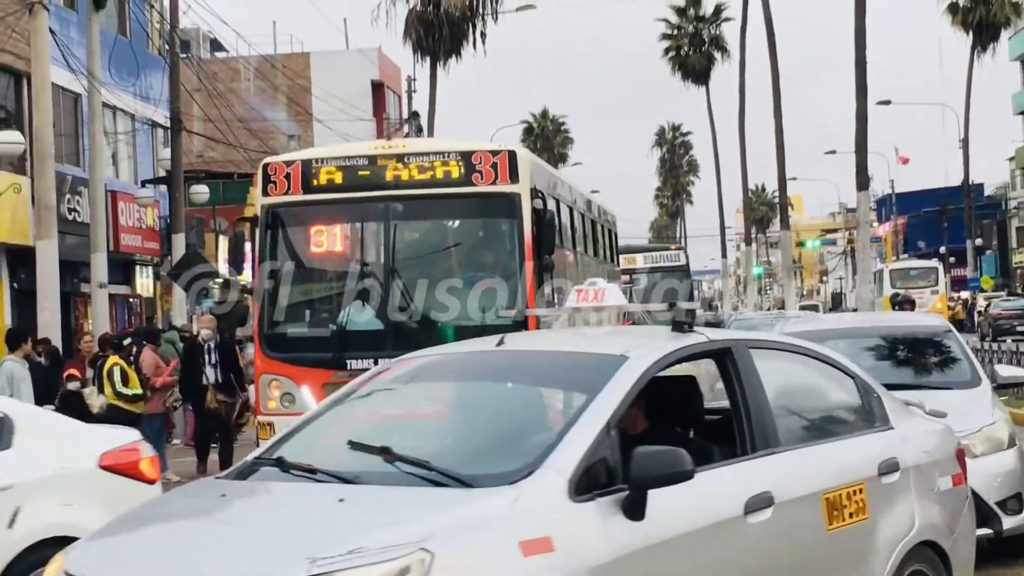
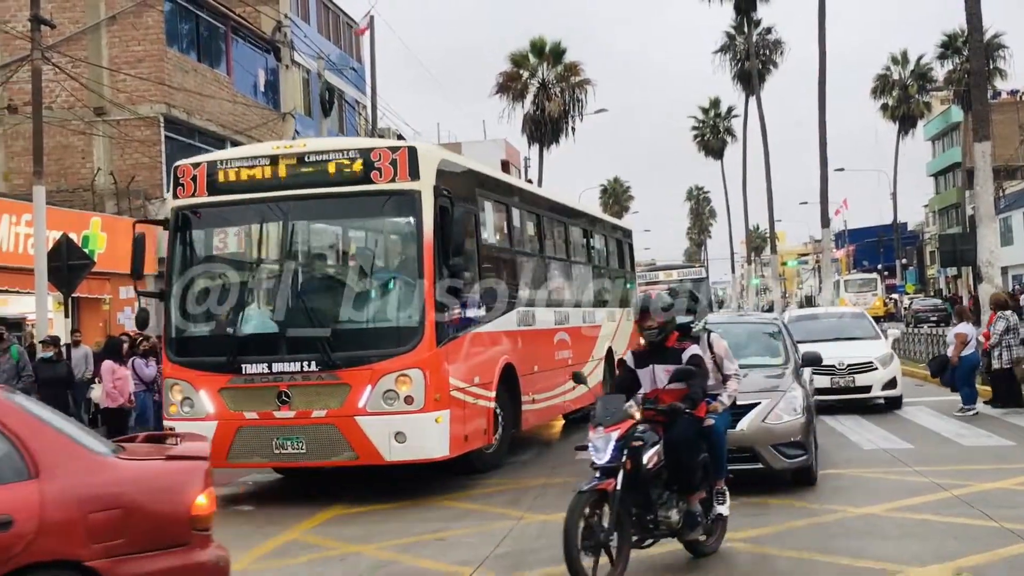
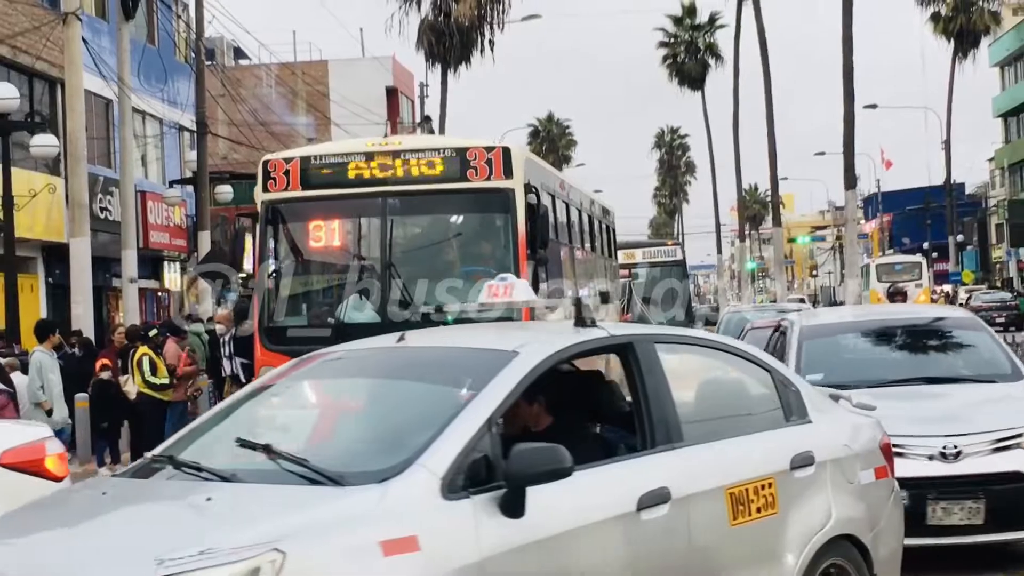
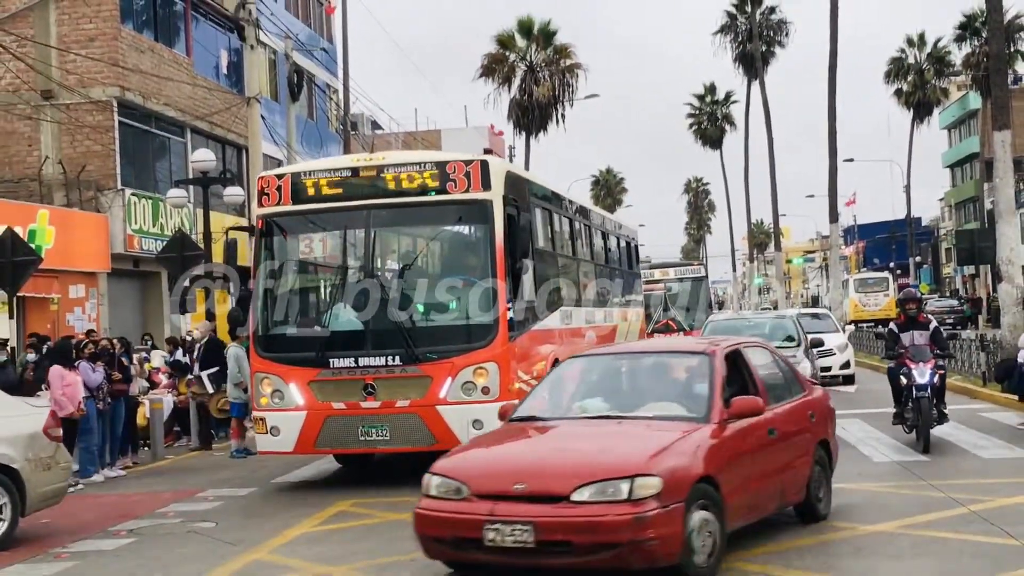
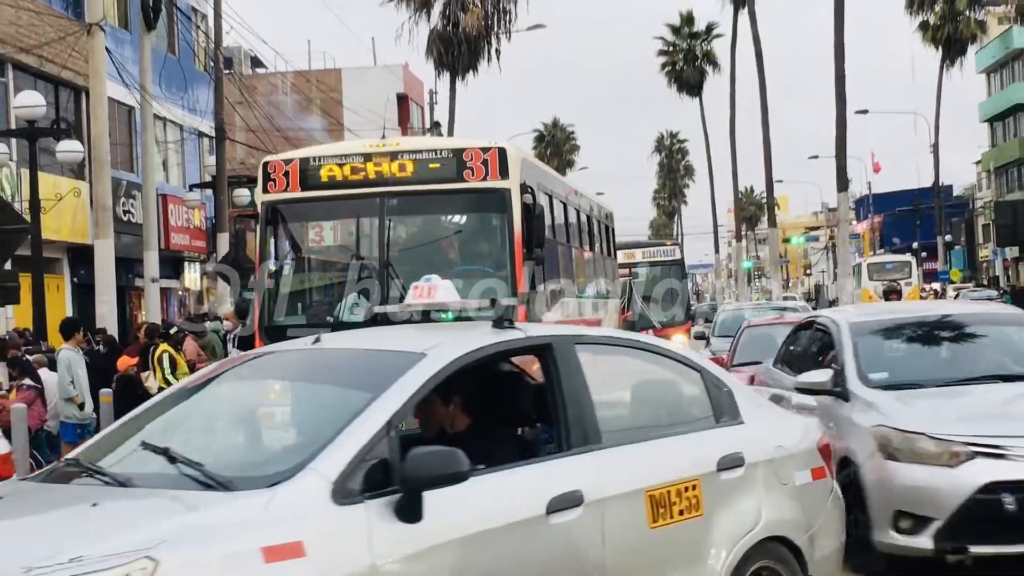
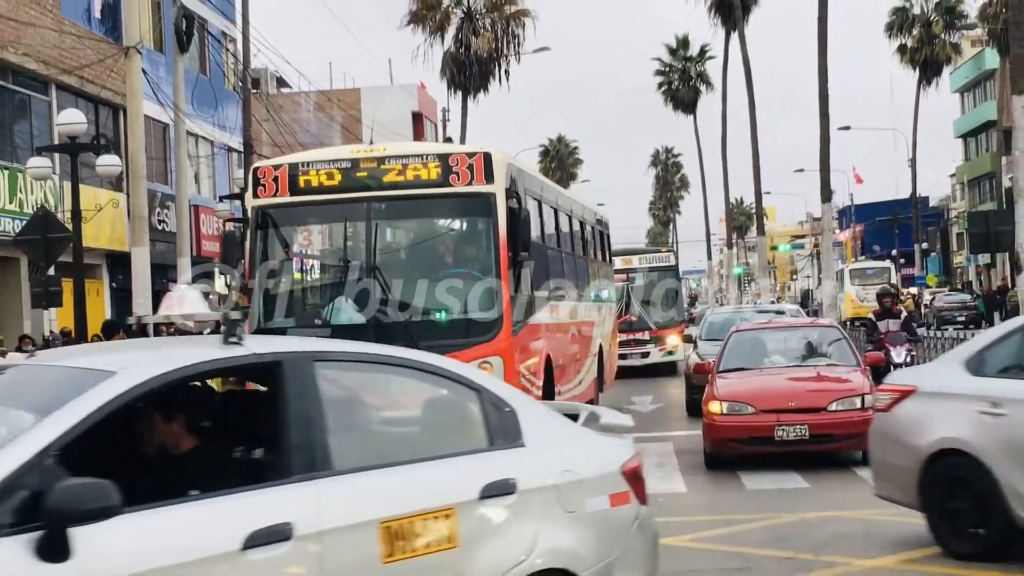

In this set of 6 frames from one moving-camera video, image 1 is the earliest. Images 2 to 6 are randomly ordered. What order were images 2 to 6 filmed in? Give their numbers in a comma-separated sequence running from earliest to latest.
3, 5, 6, 4, 2
